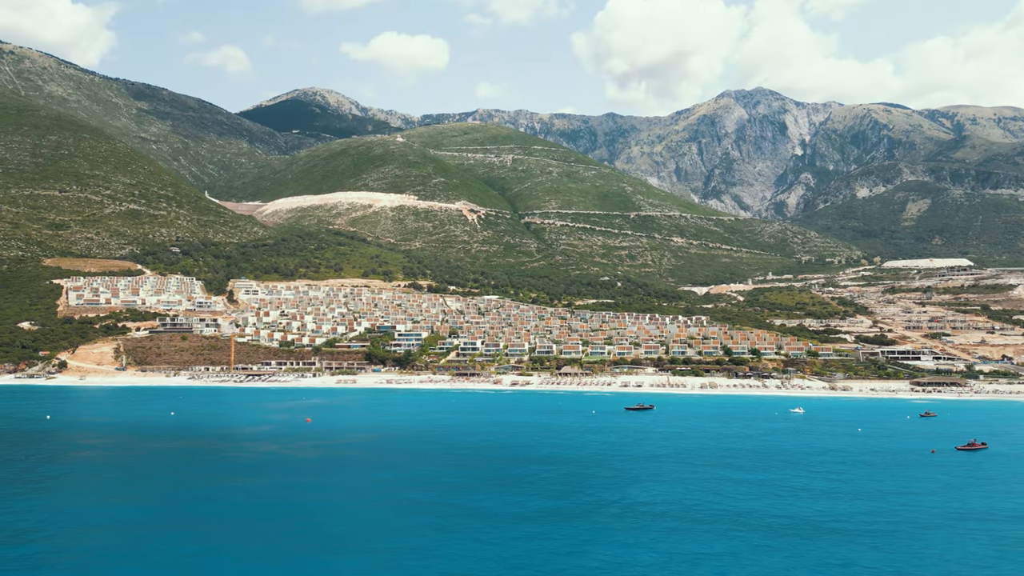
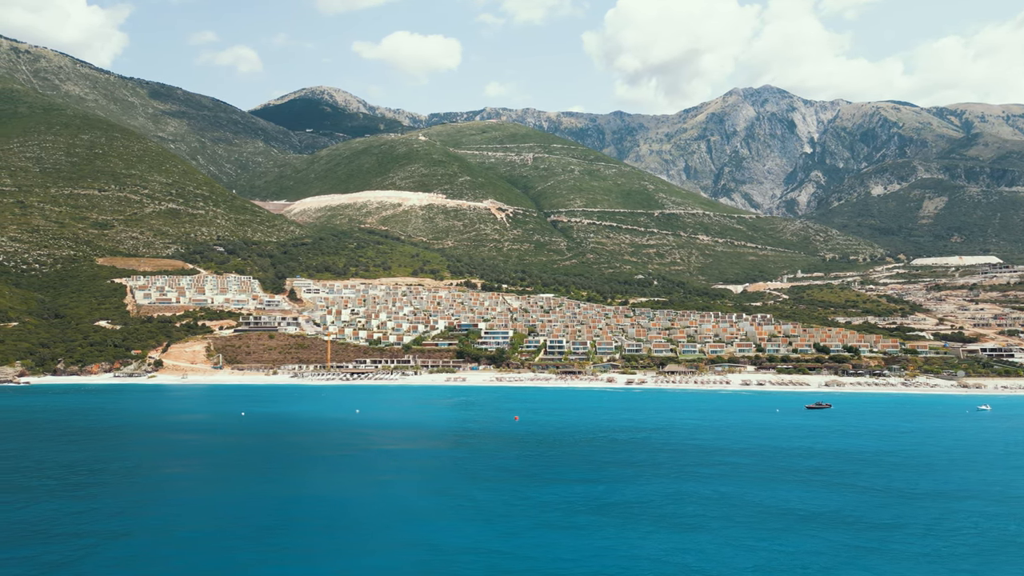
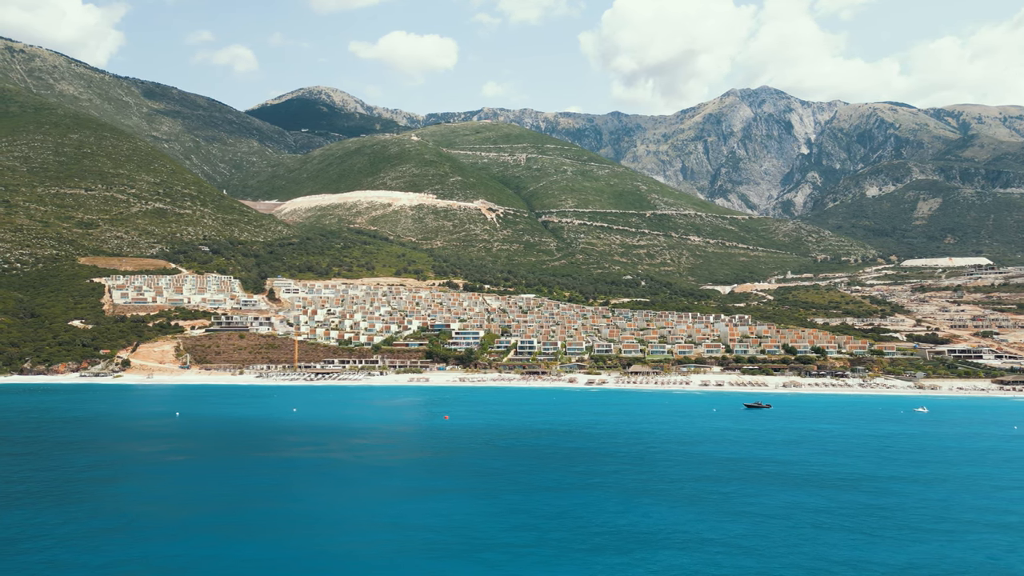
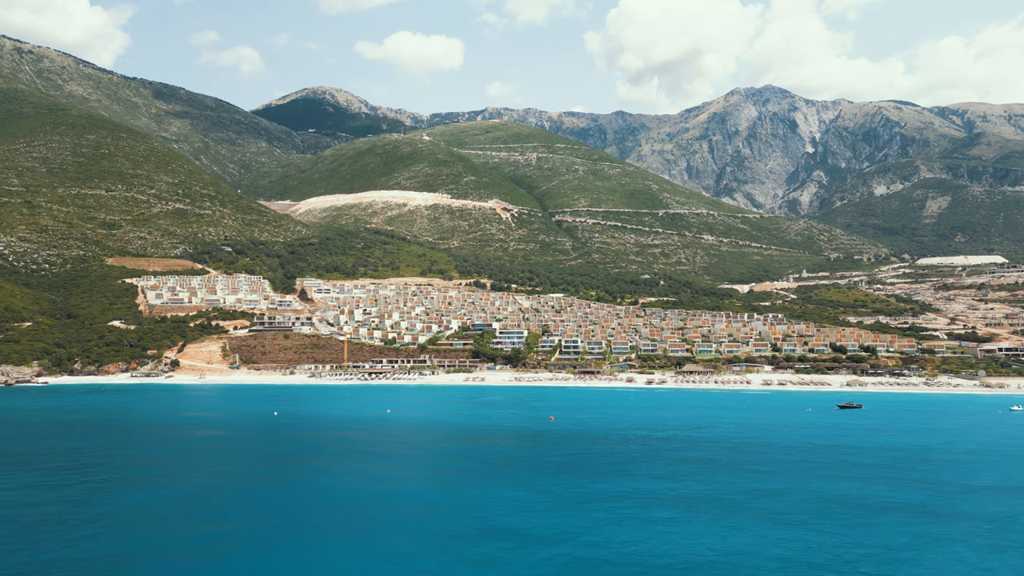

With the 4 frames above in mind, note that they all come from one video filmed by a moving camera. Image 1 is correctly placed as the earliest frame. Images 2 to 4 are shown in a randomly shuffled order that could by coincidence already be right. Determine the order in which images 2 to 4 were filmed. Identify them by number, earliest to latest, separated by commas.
3, 2, 4
